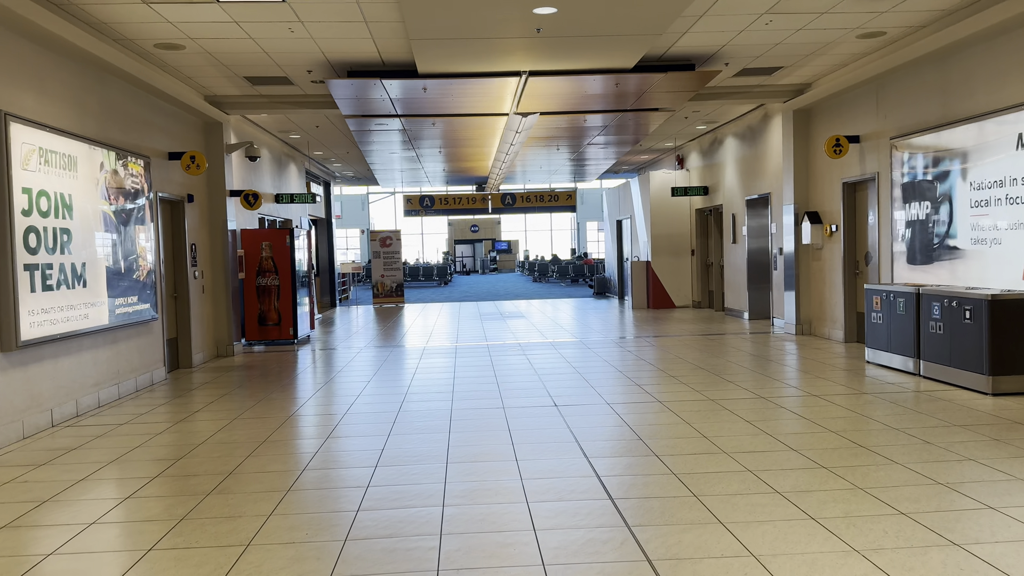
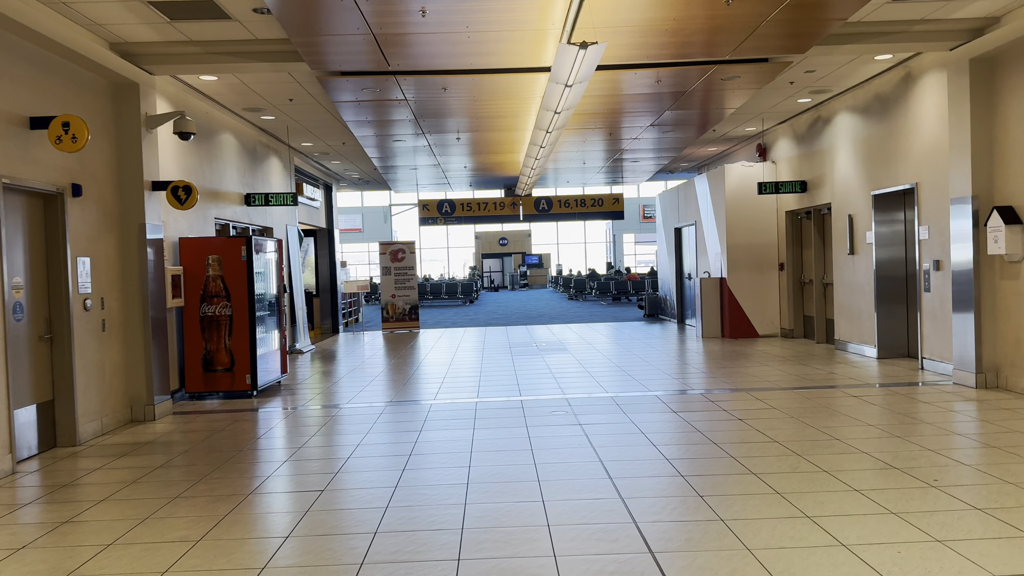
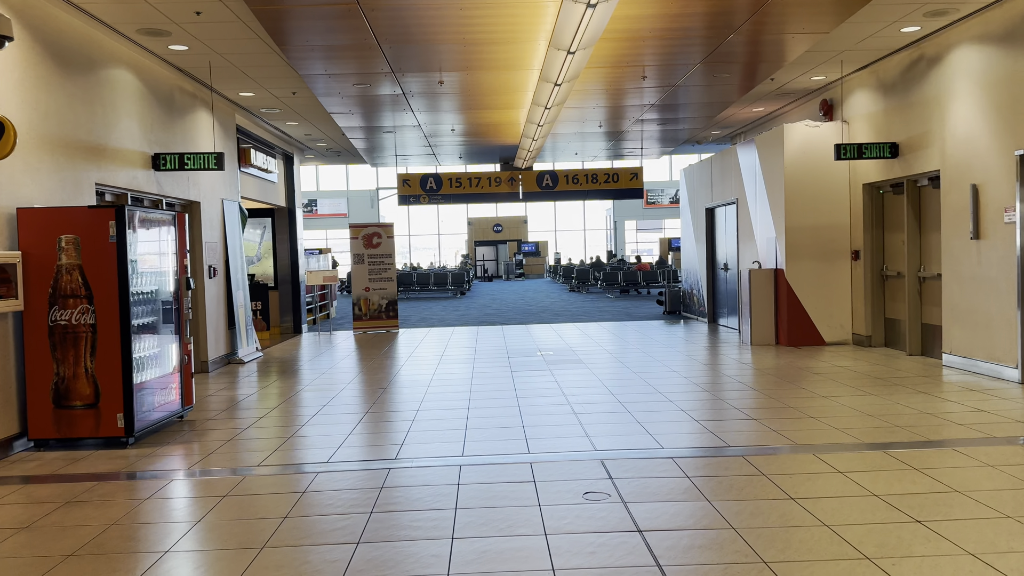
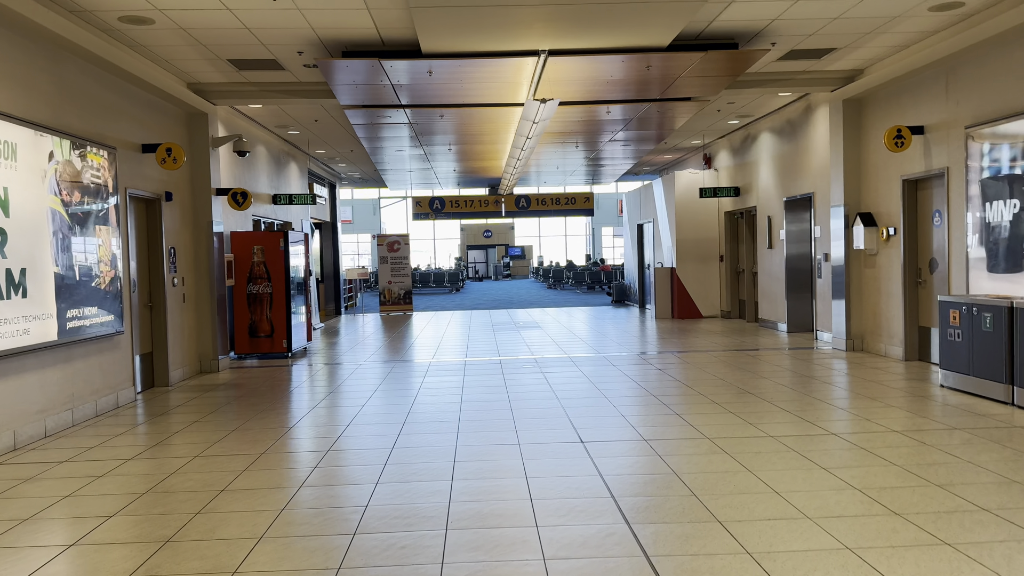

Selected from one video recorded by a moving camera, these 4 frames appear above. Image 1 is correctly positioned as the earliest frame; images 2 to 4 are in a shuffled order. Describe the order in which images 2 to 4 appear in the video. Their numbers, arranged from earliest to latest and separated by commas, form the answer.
4, 2, 3
